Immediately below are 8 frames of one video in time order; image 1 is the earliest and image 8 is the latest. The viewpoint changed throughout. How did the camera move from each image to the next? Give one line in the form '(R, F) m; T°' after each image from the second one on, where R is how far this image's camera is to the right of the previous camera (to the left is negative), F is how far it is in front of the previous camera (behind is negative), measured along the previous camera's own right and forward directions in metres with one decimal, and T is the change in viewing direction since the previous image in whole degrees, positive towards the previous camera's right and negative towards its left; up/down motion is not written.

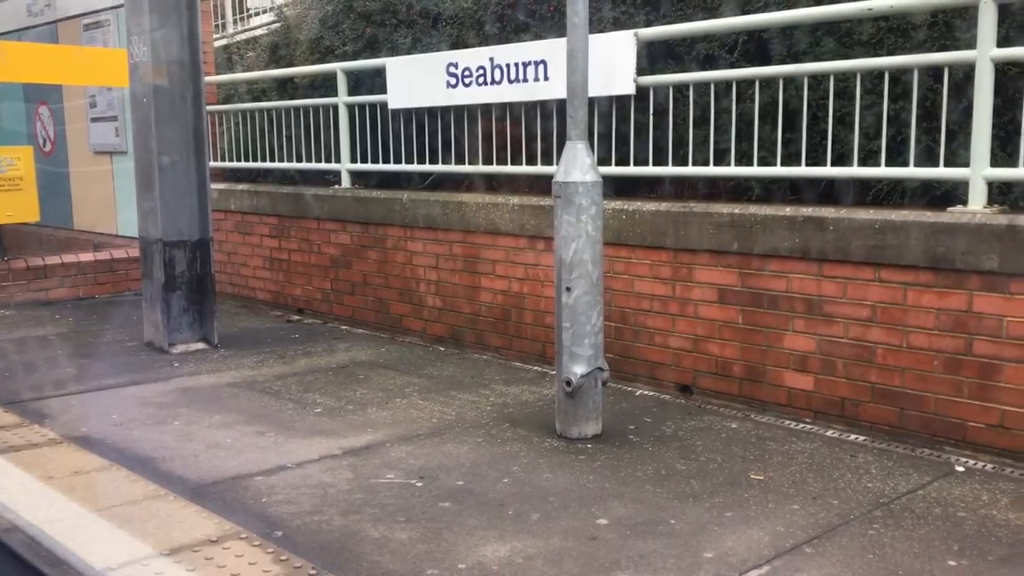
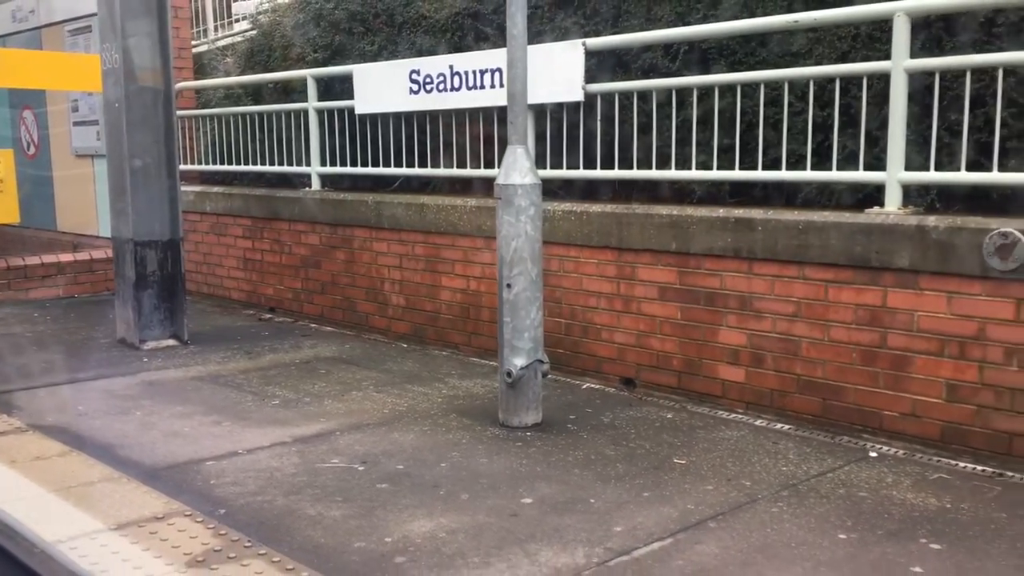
(+0.3, -0.2) m; 0°
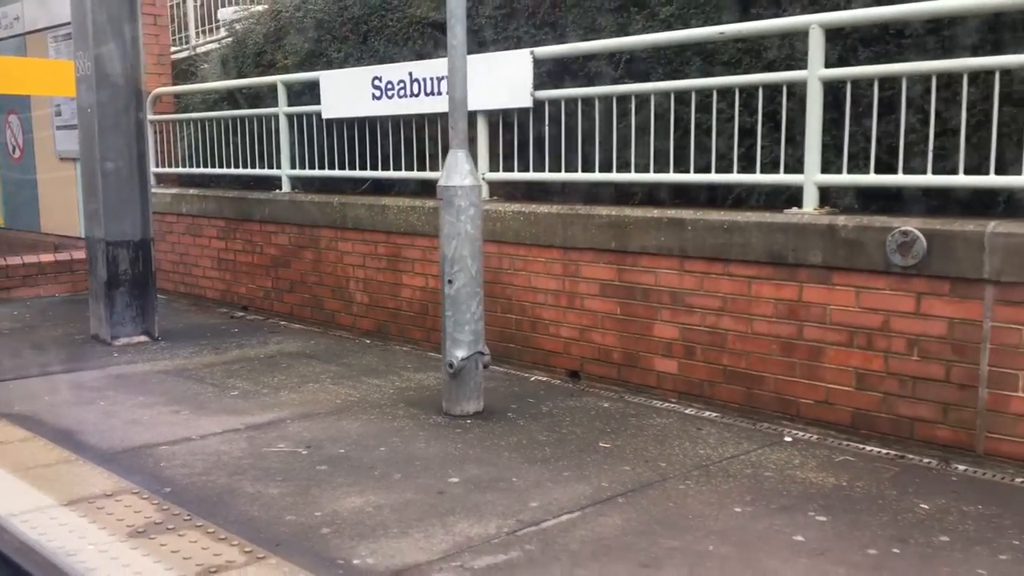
(+0.3, -0.3) m; 0°
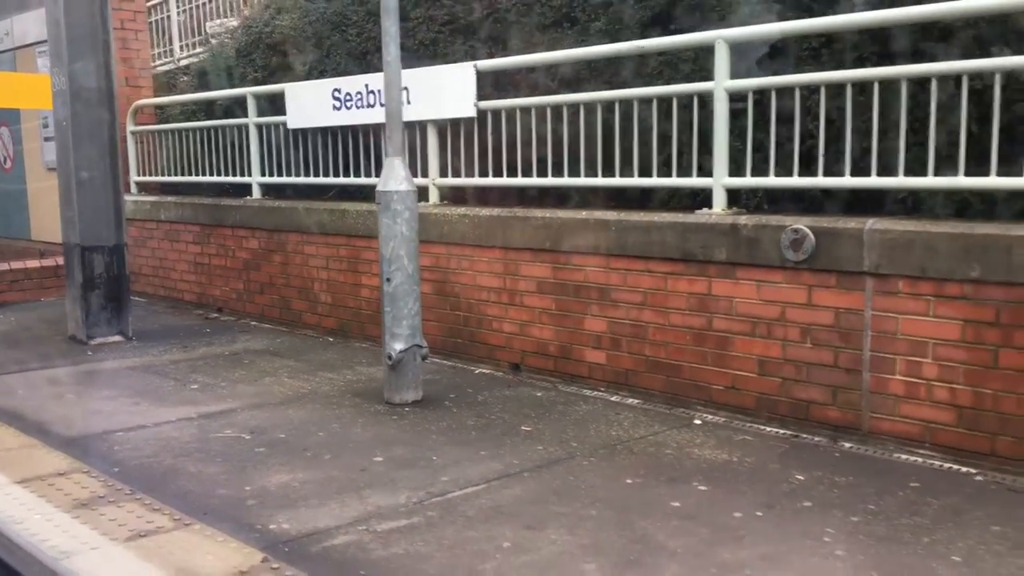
(+0.4, -0.4) m; 0°
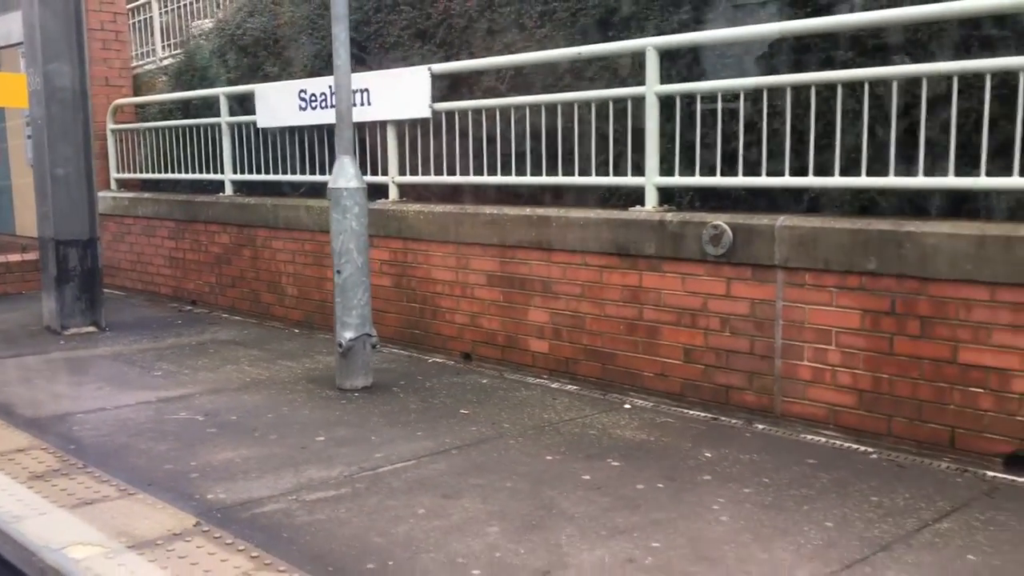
(+0.3, -0.3) m; 0°
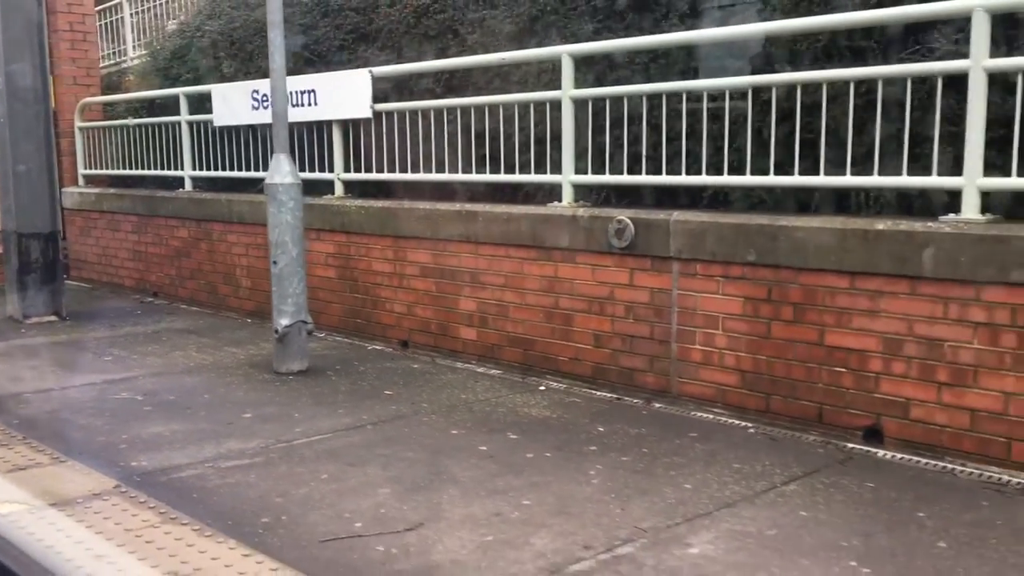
(+0.4, -0.4) m; +1°
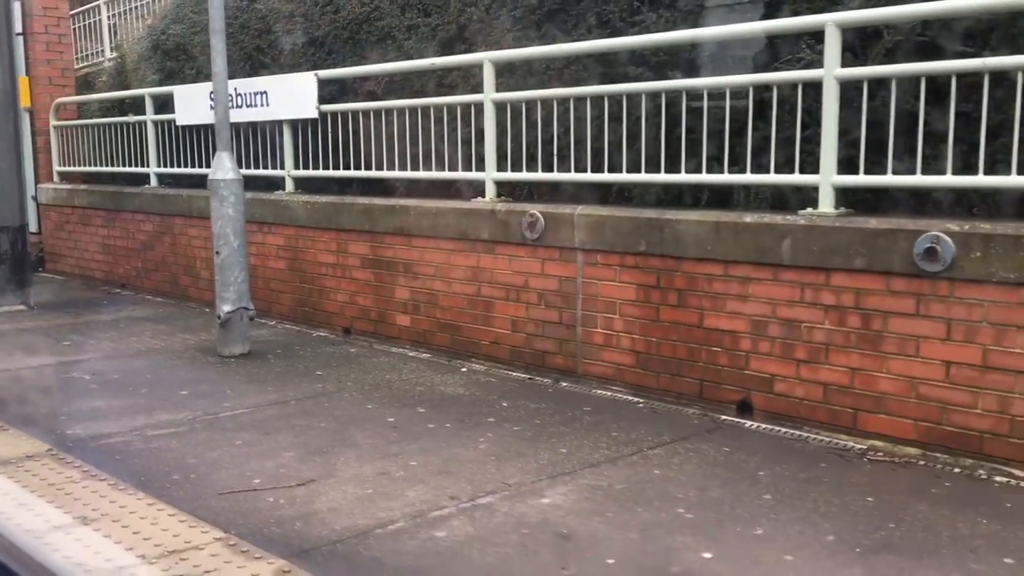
(+0.5, -0.4) m; 0°
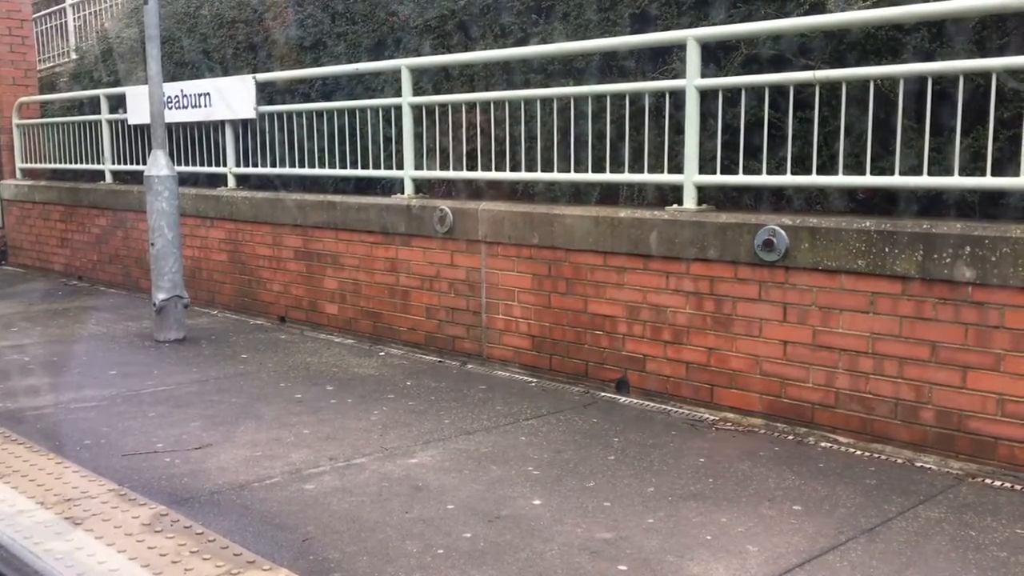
(+0.5, -0.5) m; +1°
